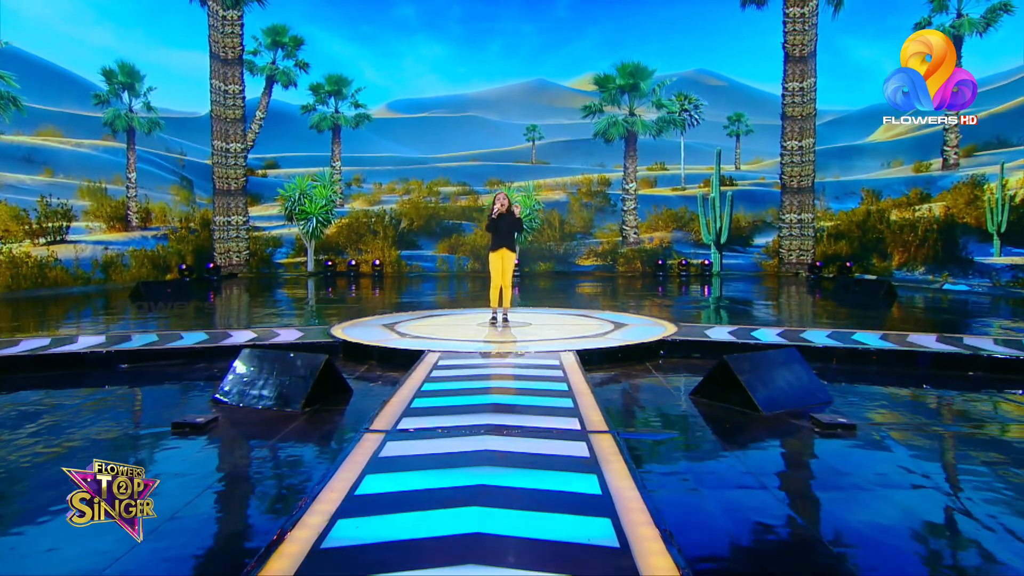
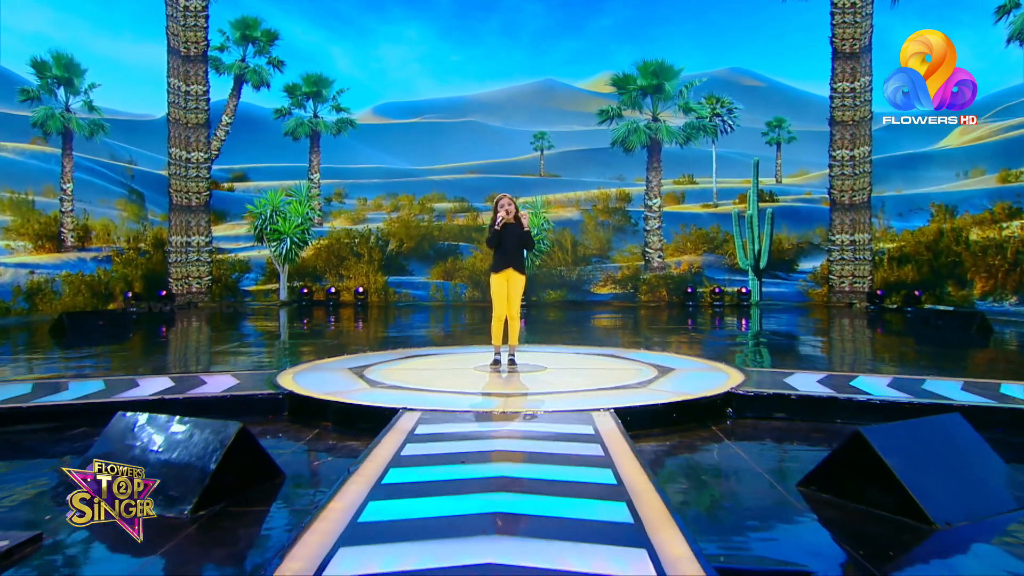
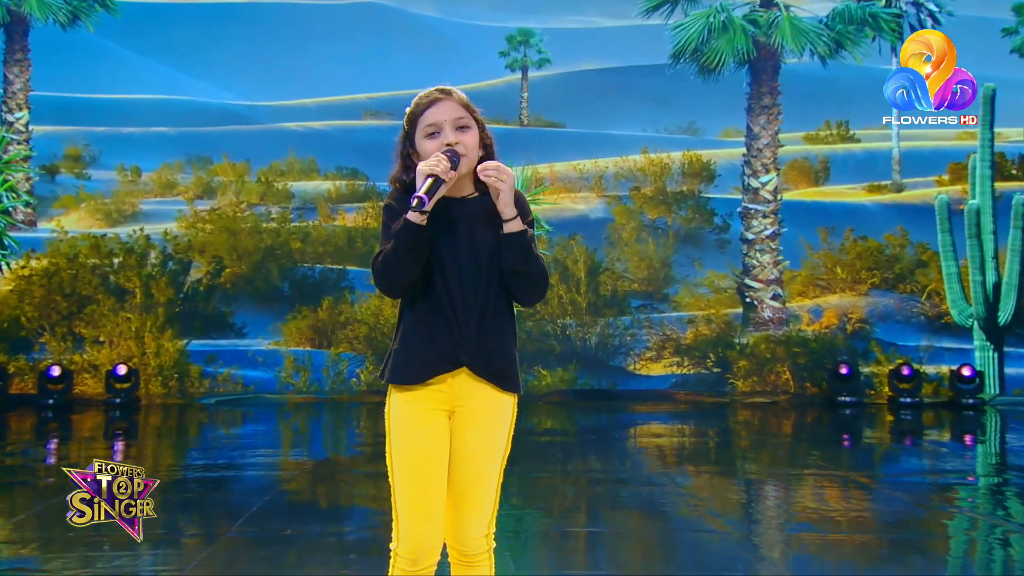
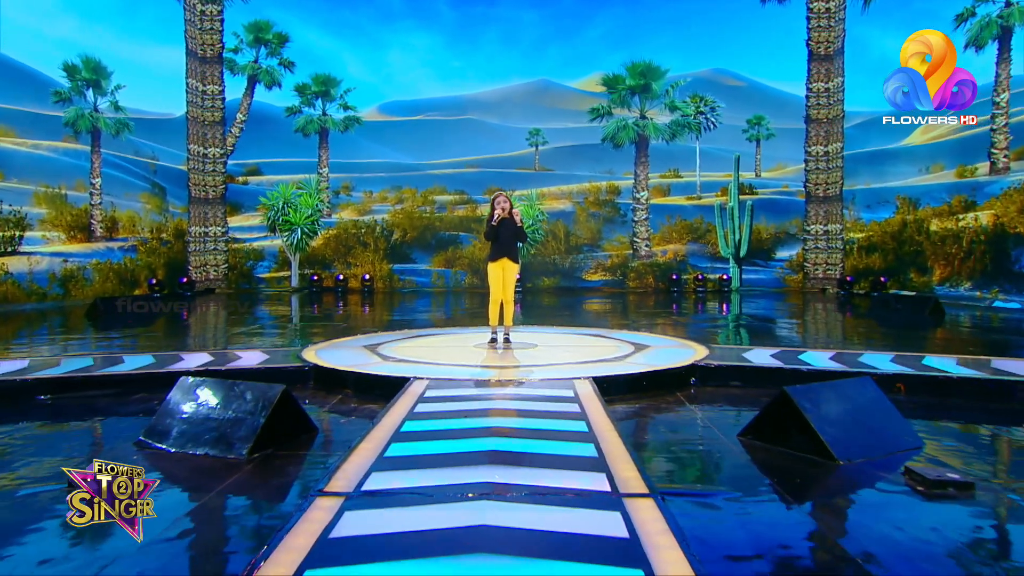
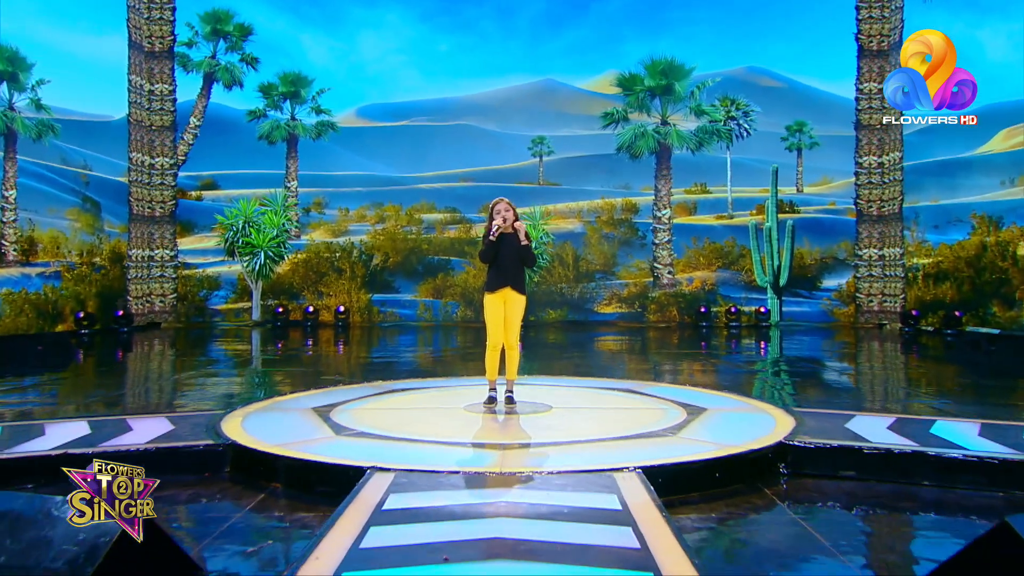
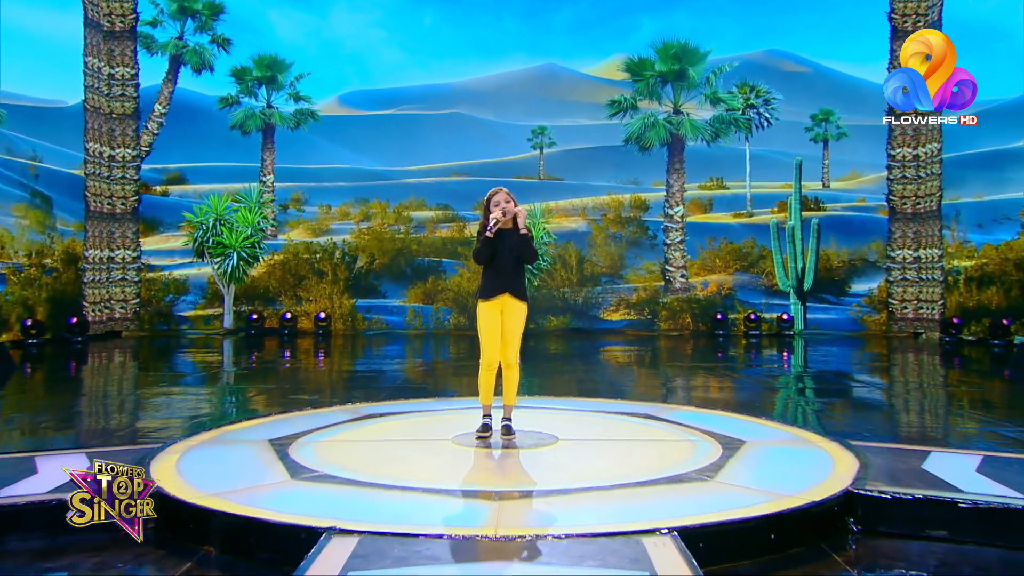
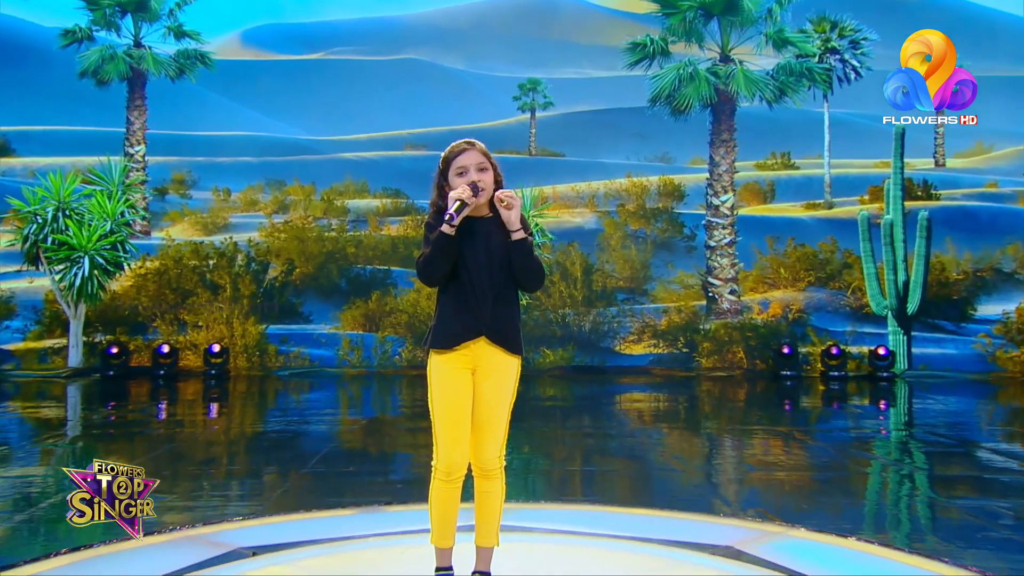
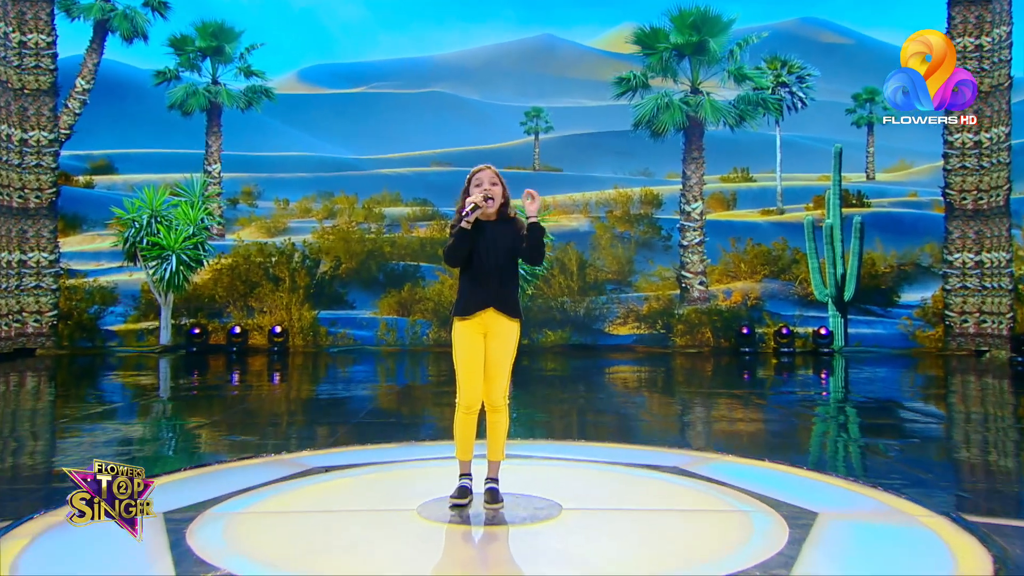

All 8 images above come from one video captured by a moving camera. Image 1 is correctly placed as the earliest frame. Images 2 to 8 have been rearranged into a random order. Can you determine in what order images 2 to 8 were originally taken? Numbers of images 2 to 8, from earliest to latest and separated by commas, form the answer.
4, 2, 5, 6, 8, 7, 3
